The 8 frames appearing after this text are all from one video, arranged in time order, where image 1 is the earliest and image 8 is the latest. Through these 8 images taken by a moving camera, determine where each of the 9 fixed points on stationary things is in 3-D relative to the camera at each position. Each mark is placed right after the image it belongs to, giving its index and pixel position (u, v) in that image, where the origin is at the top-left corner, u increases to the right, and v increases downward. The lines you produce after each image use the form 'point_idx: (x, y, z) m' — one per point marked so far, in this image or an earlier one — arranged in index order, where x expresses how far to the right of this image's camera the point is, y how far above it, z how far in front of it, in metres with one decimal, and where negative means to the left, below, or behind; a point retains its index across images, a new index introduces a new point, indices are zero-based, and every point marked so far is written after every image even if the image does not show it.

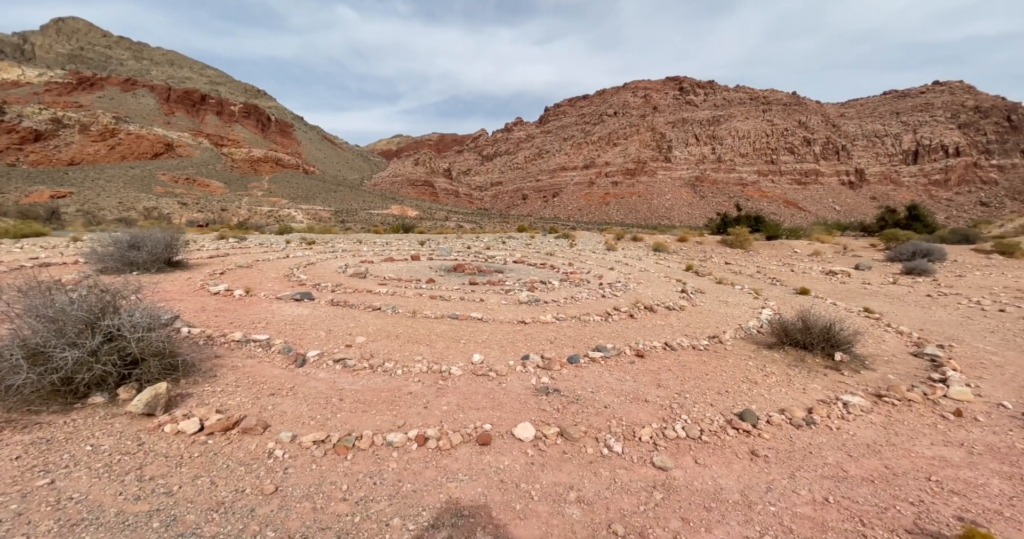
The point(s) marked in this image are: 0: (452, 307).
0: (-1.1, -0.7, +6.9) m
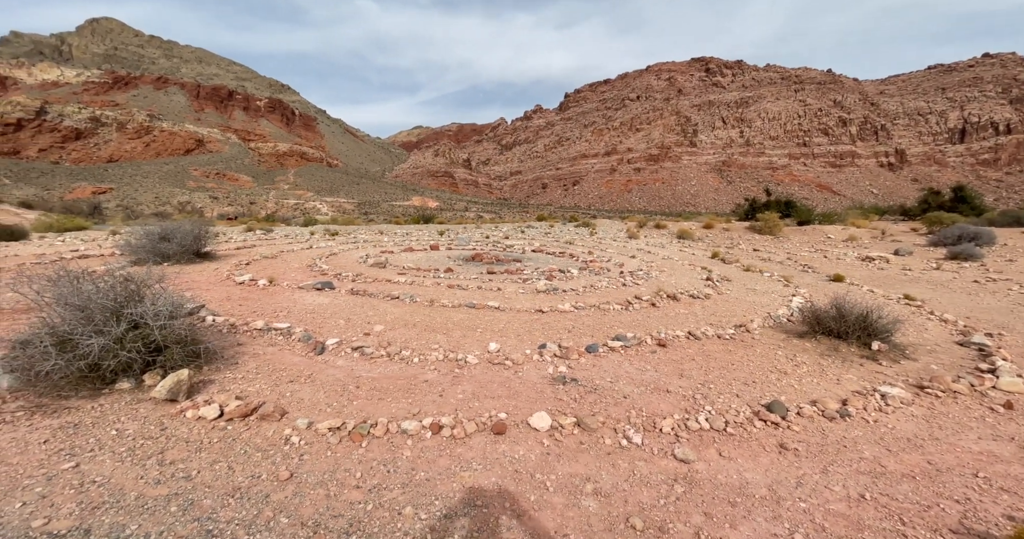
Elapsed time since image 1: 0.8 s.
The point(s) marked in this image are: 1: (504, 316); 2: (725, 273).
0: (-0.8, -0.5, +6.8) m
1: (-0.1, -0.7, +5.7) m
2: (+6.2, -0.1, +10.7) m
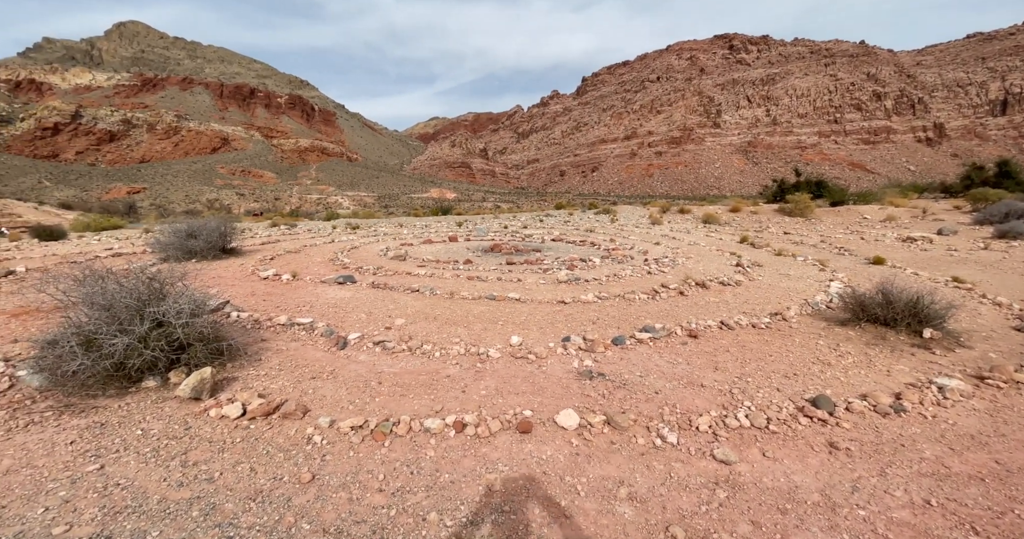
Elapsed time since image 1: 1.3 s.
0: (-0.4, -0.3, +6.7) m
1: (+0.2, -0.6, +5.6) m
2: (+6.8, +0.3, +10.2) m
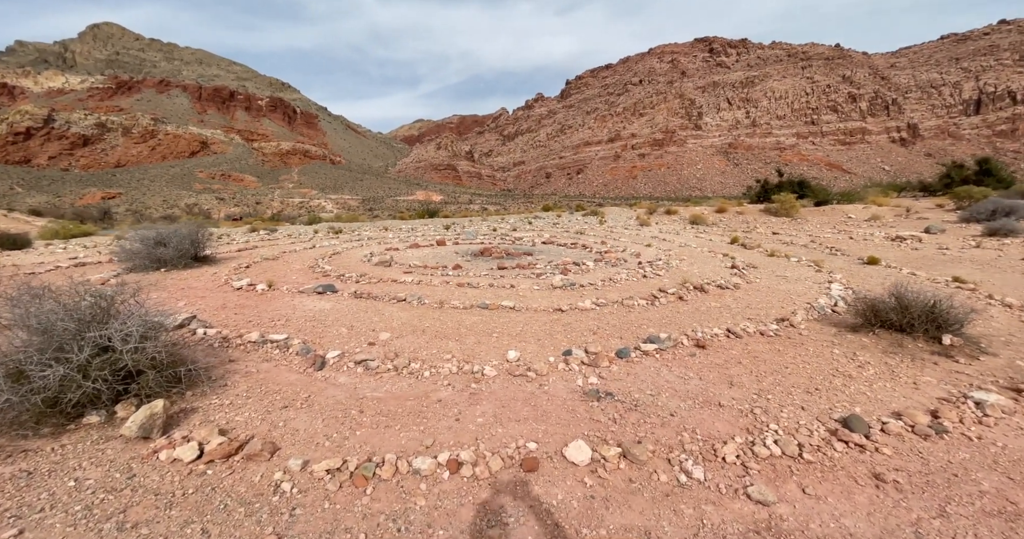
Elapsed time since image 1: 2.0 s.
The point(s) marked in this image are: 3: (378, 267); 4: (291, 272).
0: (-0.5, -0.5, +6.3) m
1: (+0.1, -0.7, +5.3) m
2: (+6.5, +0.3, +10.1) m
3: (-3.2, +0.1, +8.9) m
4: (-5.0, -0.1, +8.3) m
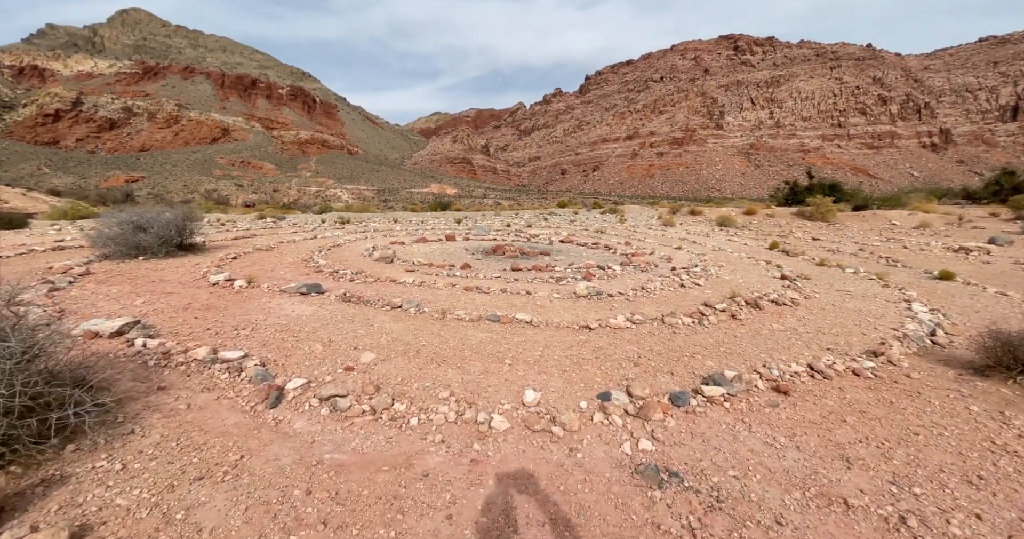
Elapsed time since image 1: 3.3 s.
0: (-0.3, -0.5, +5.4) m
1: (+0.3, -0.8, +4.2) m
2: (+6.9, 0.0, +8.9) m
3: (-2.9, +0.1, +8.0) m
4: (-4.7, +0.1, +7.4) m
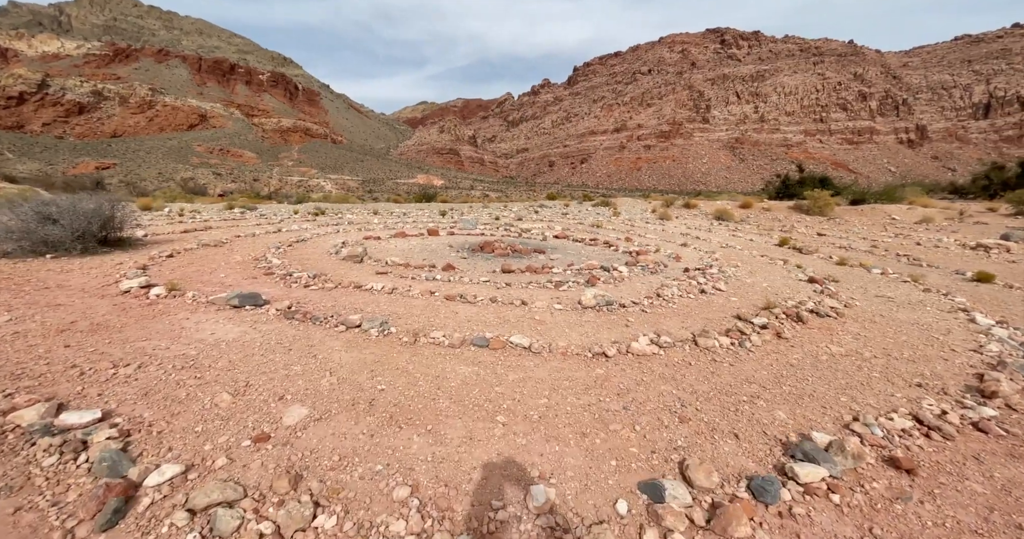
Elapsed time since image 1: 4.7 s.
0: (-0.4, -0.6, +4.2) m
1: (+0.3, -0.9, +3.2) m
2: (+6.7, 0.0, +8.0) m
3: (-3.1, +0.1, +6.8) m
4: (-4.9, +0.1, +6.2) m
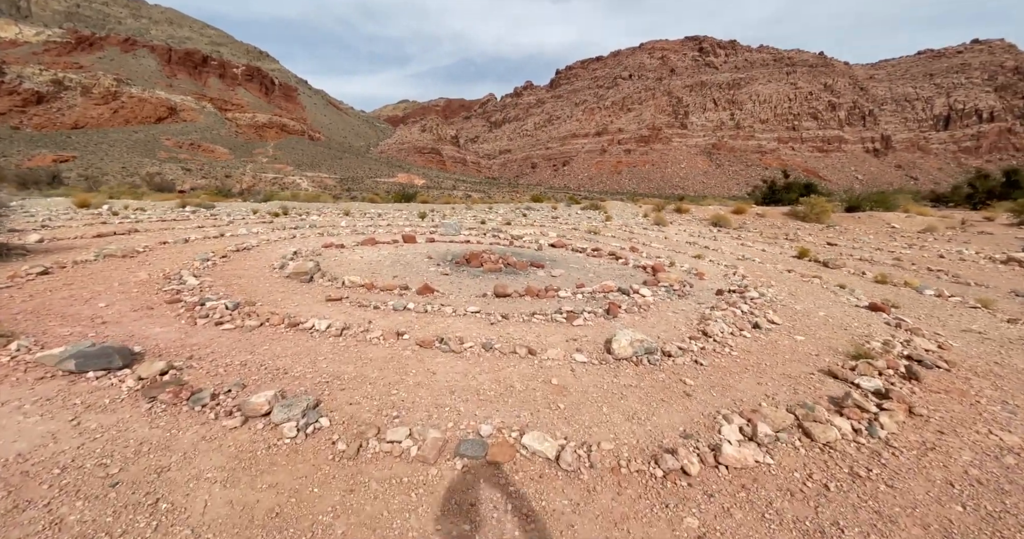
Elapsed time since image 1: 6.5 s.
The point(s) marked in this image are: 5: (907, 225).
0: (-0.3, -0.9, +2.7) m
1: (+0.4, -1.2, +1.7) m
2: (+6.6, -0.4, +6.8) m
3: (-3.1, -0.2, +5.2) m
4: (-4.9, -0.2, +4.5) m
5: (+18.6, +2.1, +17.1) m
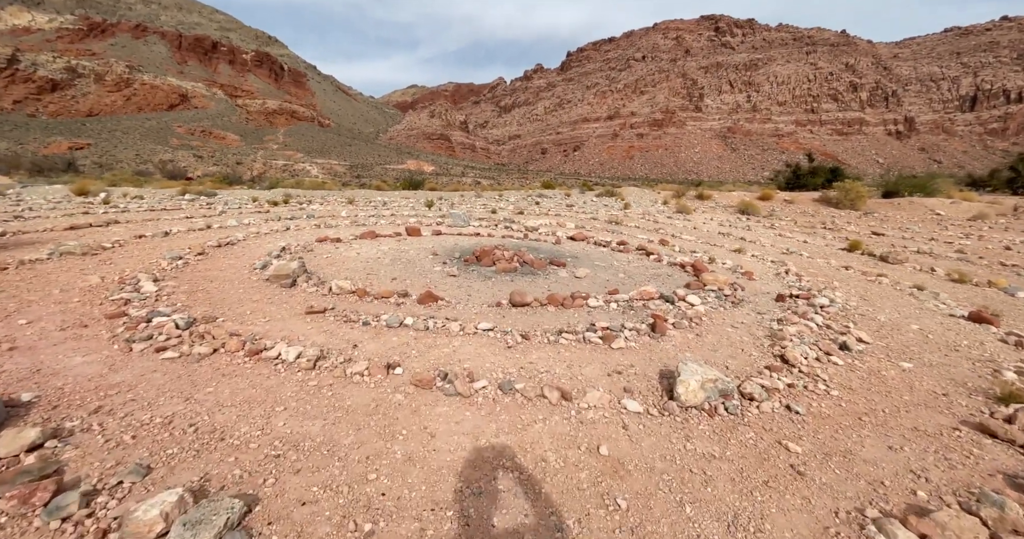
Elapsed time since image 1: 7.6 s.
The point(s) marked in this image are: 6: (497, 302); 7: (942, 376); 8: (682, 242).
0: (-0.2, -1.0, +1.9) m
1: (+0.5, -1.3, +0.8) m
2: (+6.8, -0.4, +5.7) m
3: (-2.9, -0.2, +4.3) m
4: (-4.7, -0.3, +3.7) m
5: (+19.1, +2.4, +15.6) m
6: (-0.2, -0.4, +4.2) m
7: (+3.7, -0.9, +3.2) m
8: (+4.0, +0.7, +8.5) m
